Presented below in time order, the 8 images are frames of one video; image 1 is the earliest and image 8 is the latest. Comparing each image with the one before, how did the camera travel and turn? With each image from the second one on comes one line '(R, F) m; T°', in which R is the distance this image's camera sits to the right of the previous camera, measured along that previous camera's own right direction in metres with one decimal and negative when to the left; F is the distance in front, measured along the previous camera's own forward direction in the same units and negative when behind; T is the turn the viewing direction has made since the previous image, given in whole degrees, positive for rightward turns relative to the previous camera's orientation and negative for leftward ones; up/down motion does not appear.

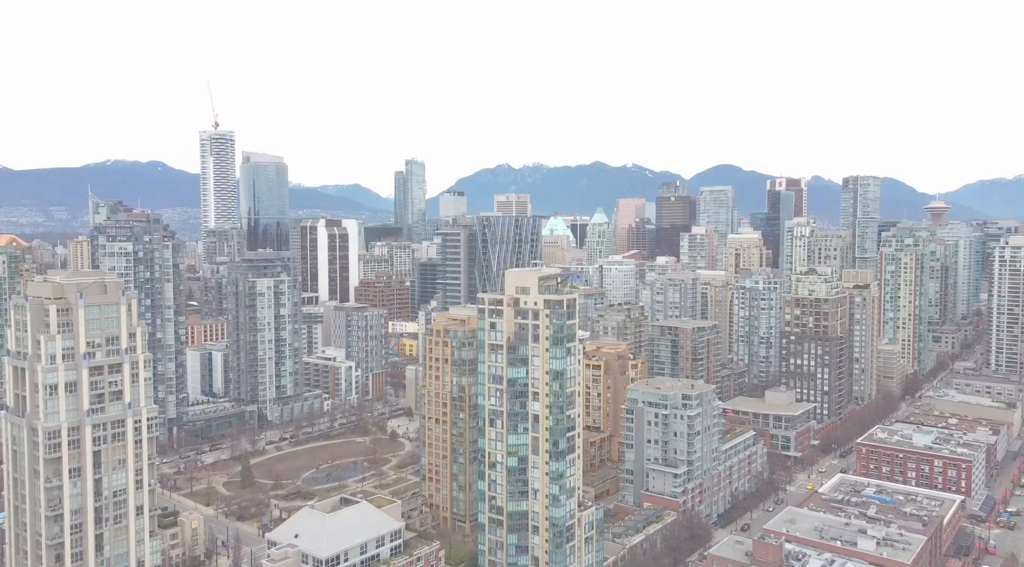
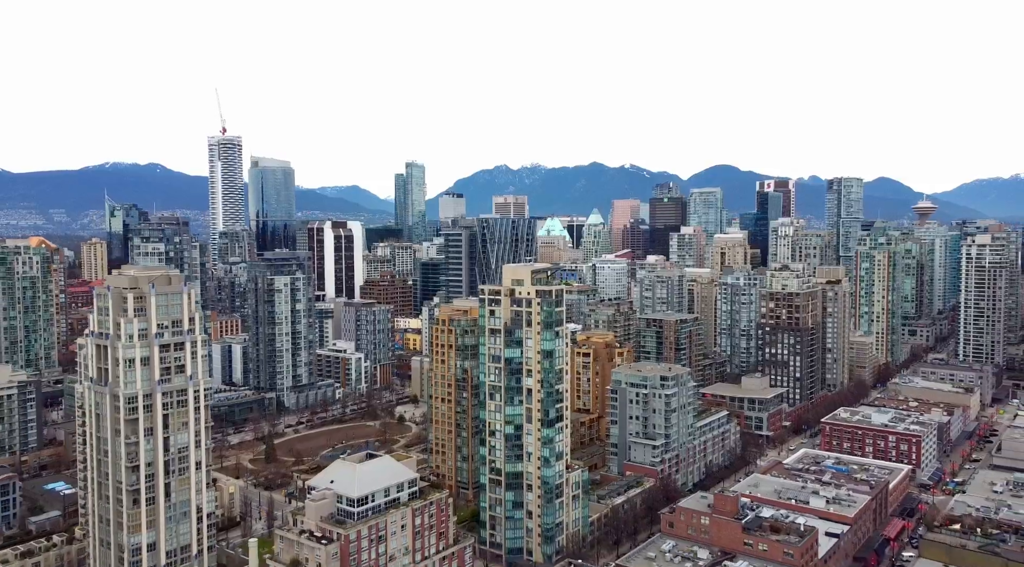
(+0.1, -7.2) m; 0°
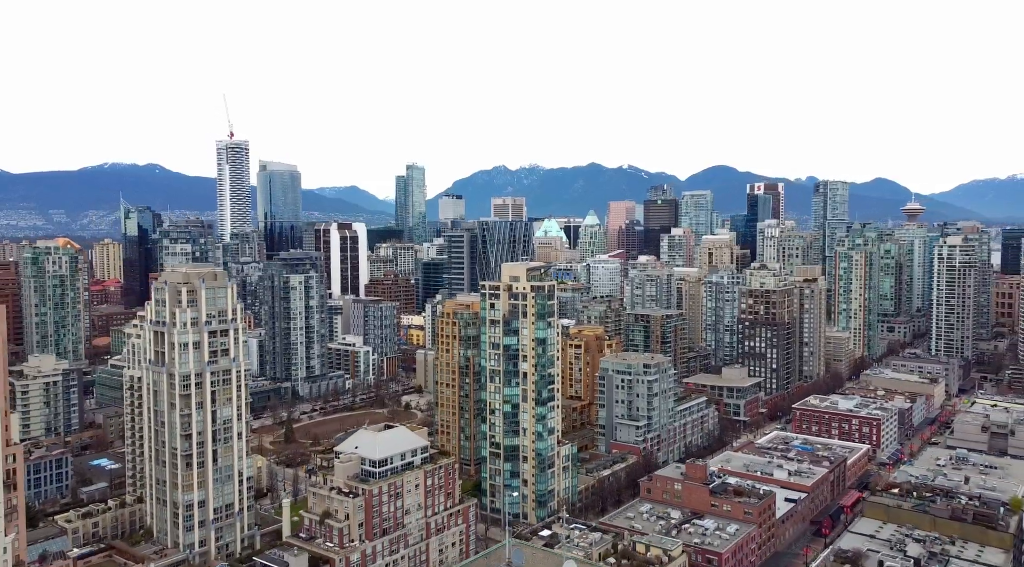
(0.0, -7.0) m; 0°
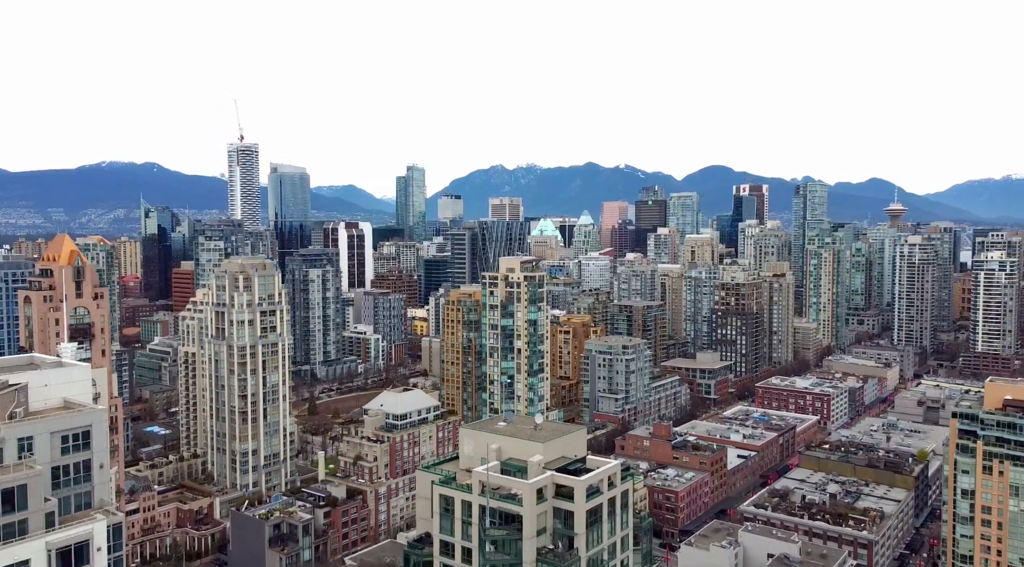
(+0.1, -10.9) m; 0°
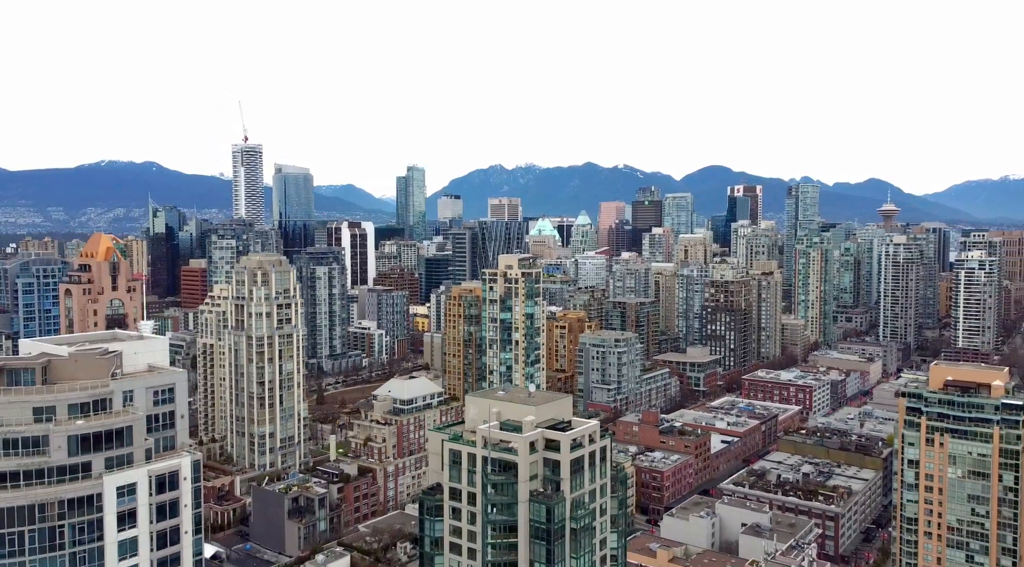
(0.0, -4.7) m; 0°
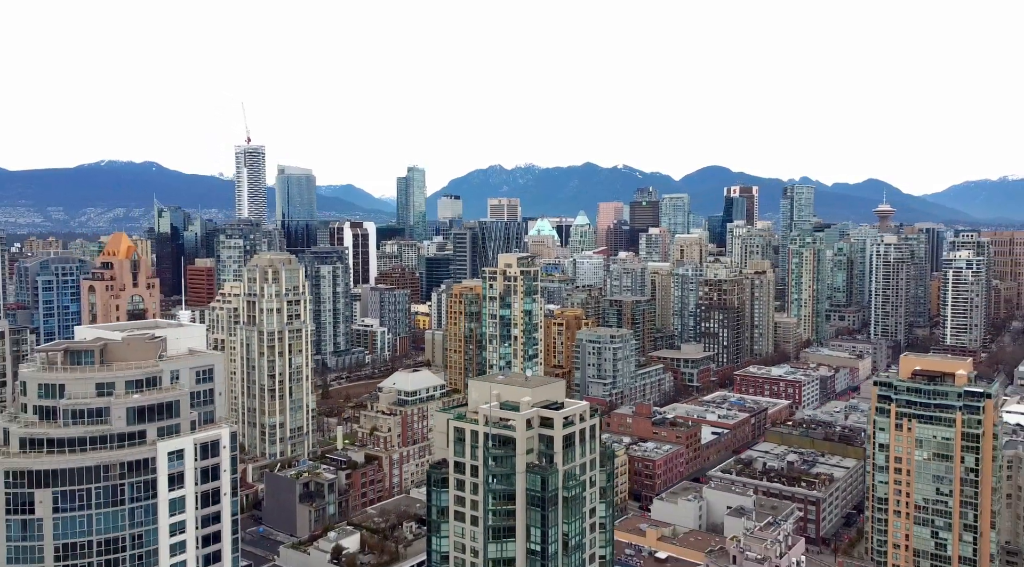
(0.0, -3.1) m; 0°
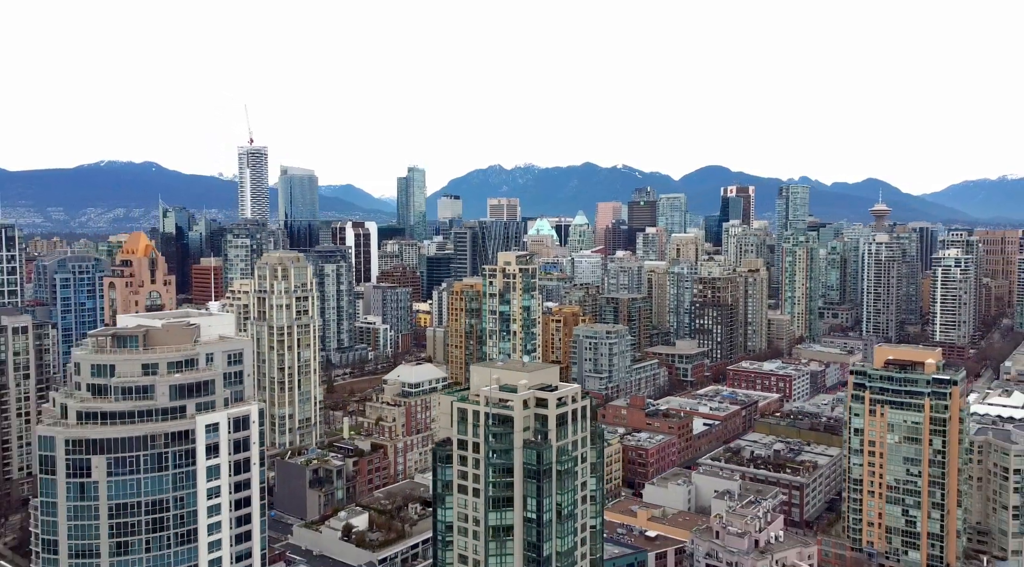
(+0.1, -3.0) m; 0°
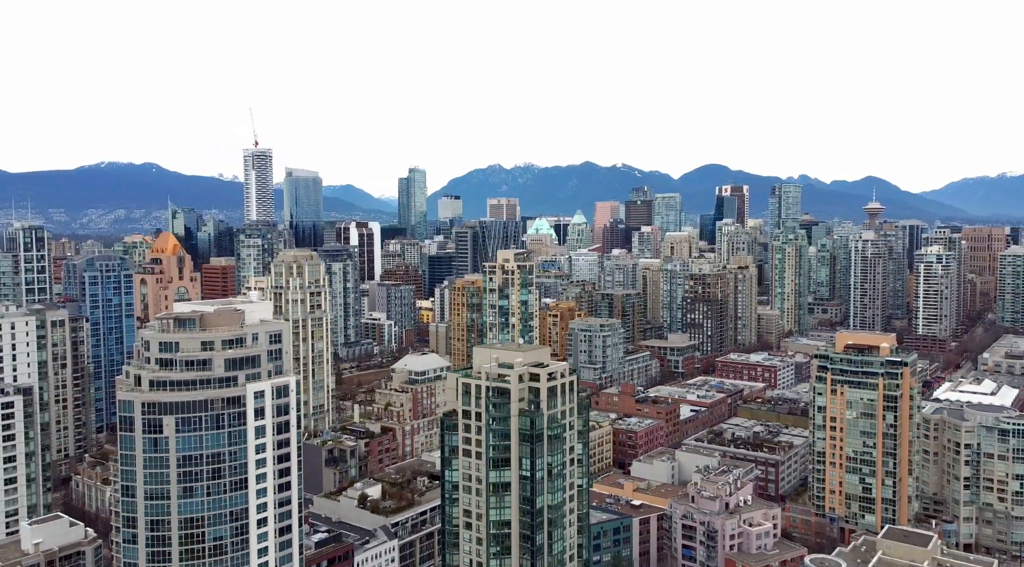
(+0.2, -5.3) m; 0°
